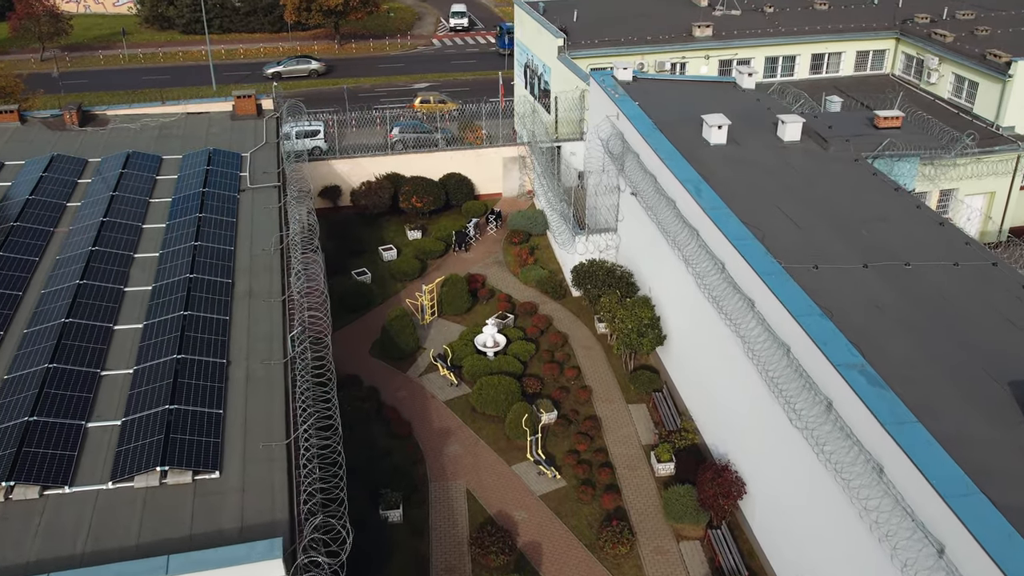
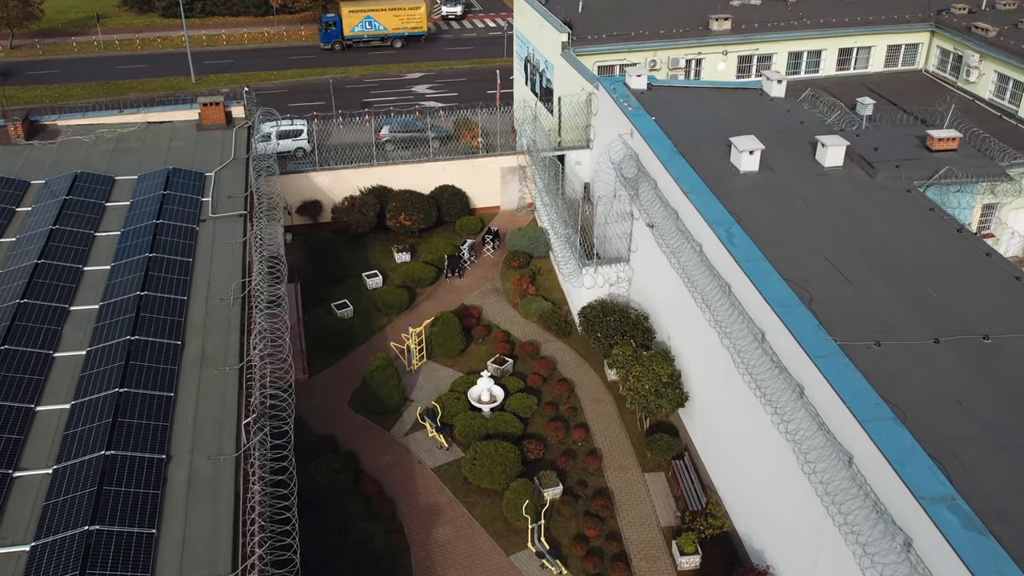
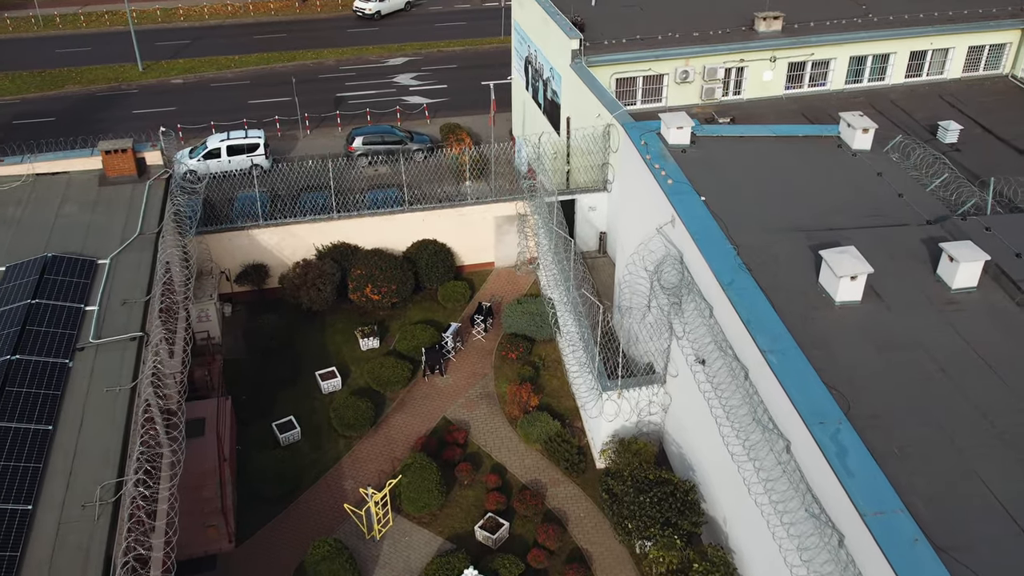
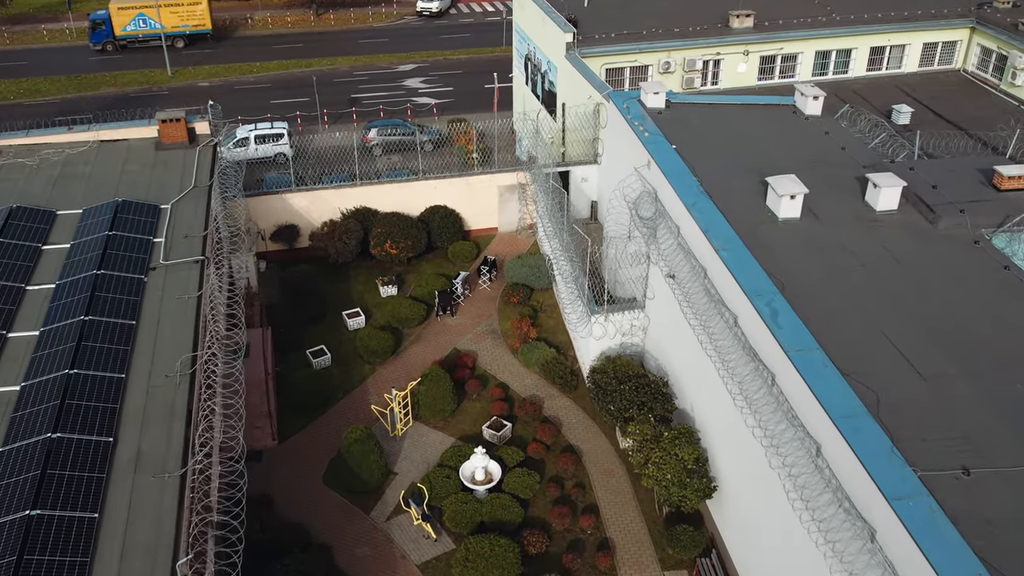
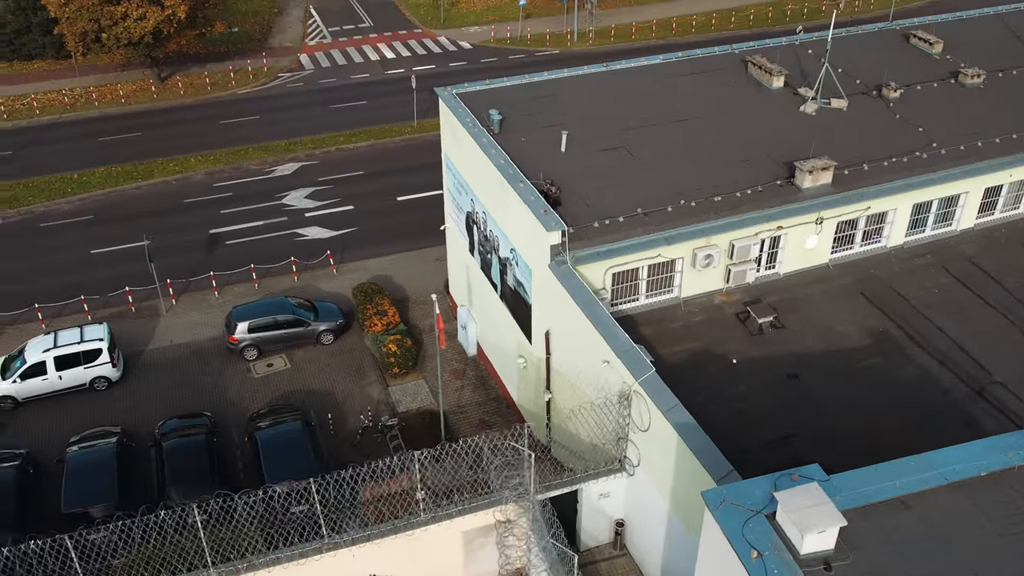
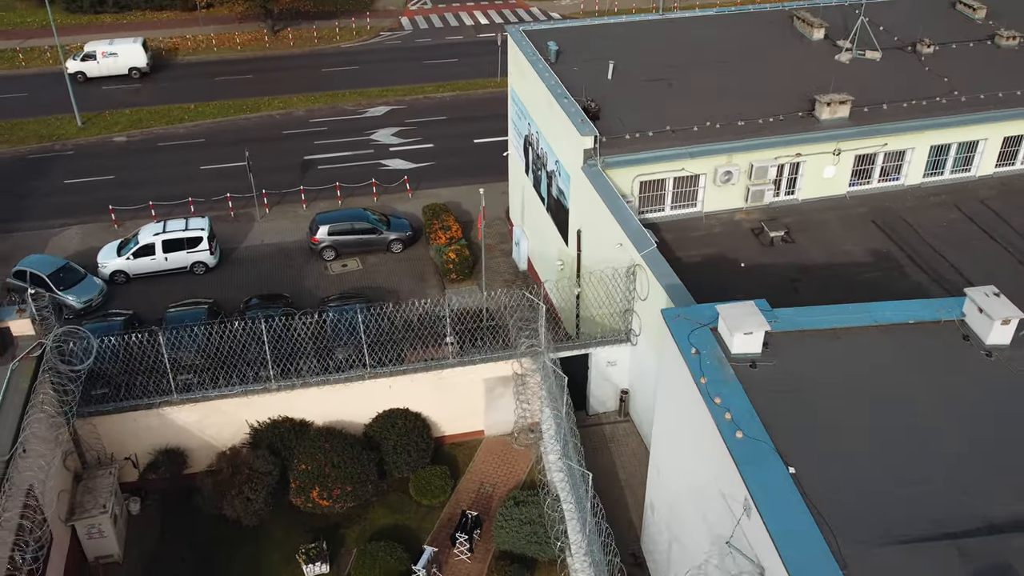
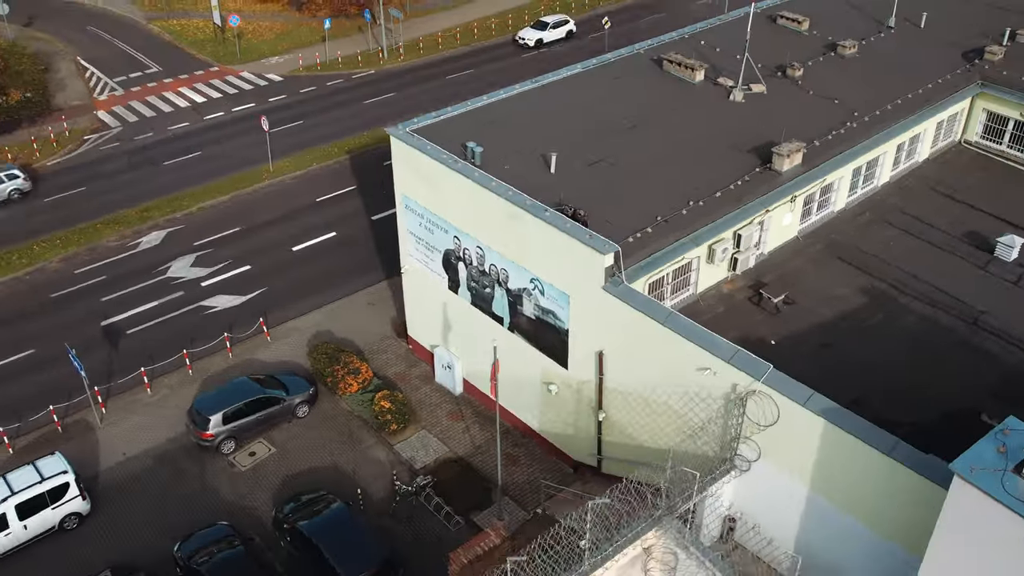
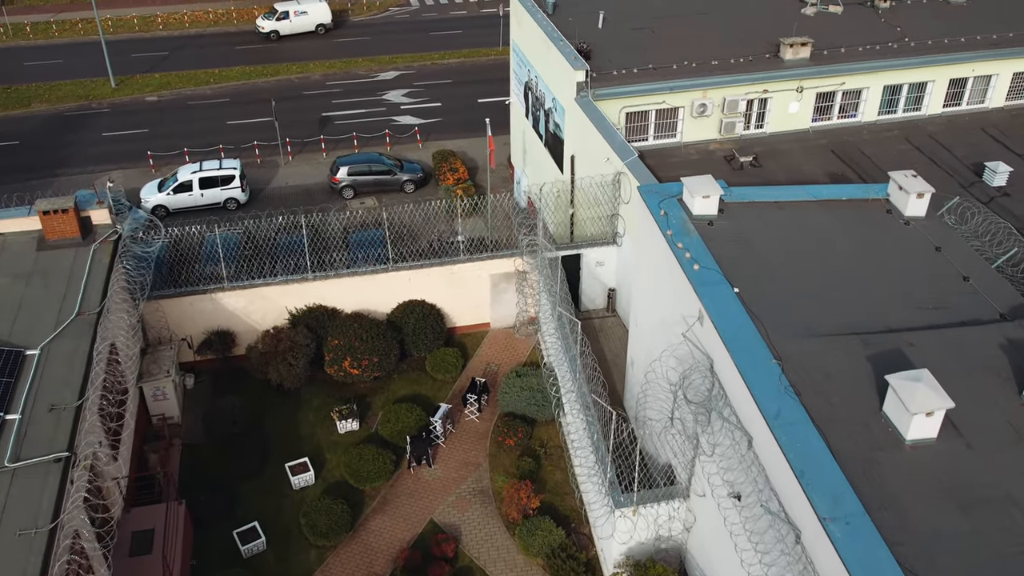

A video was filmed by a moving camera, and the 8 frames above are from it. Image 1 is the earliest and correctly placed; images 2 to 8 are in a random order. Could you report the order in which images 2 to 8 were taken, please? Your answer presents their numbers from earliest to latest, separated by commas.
2, 4, 3, 8, 6, 5, 7
